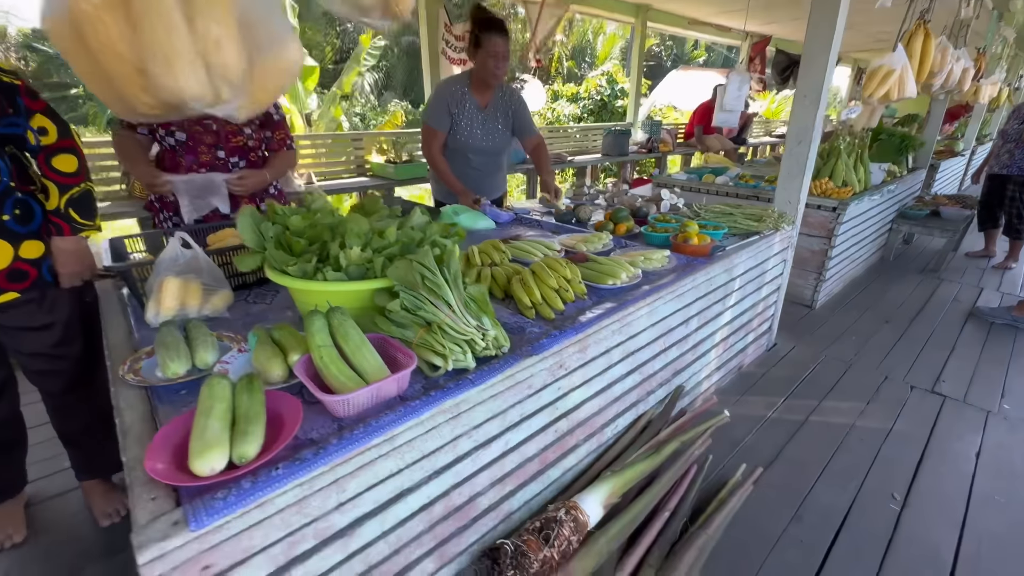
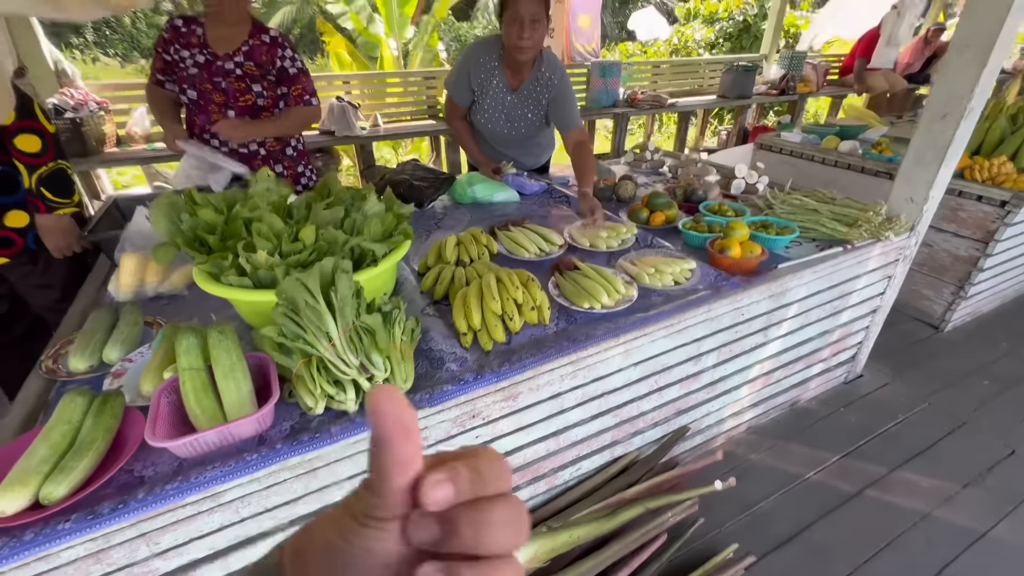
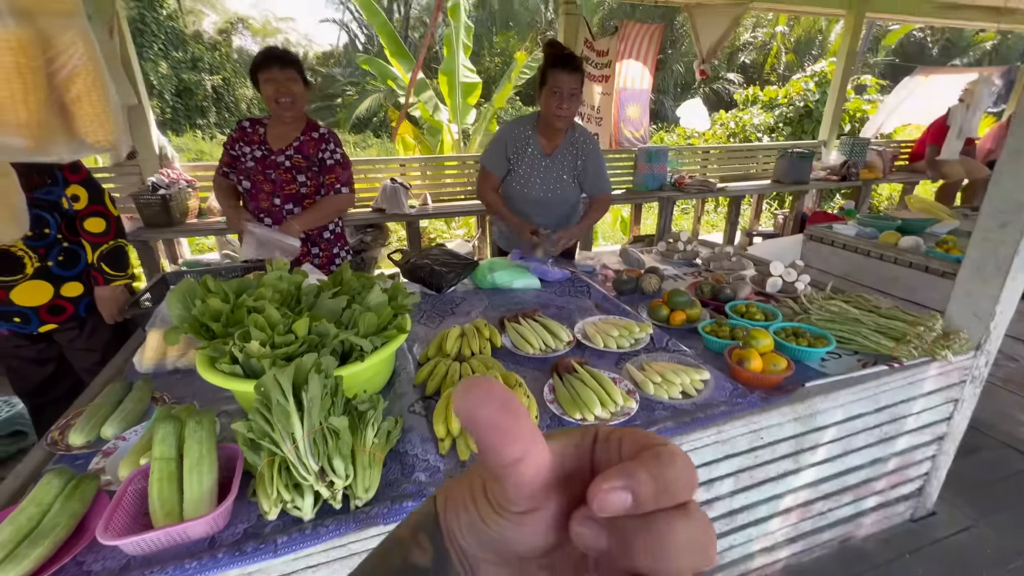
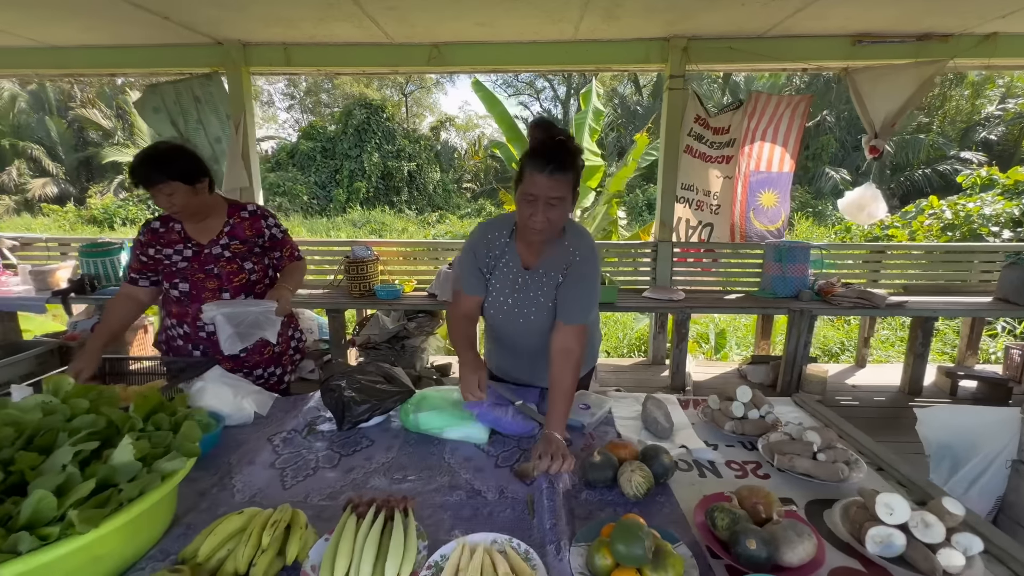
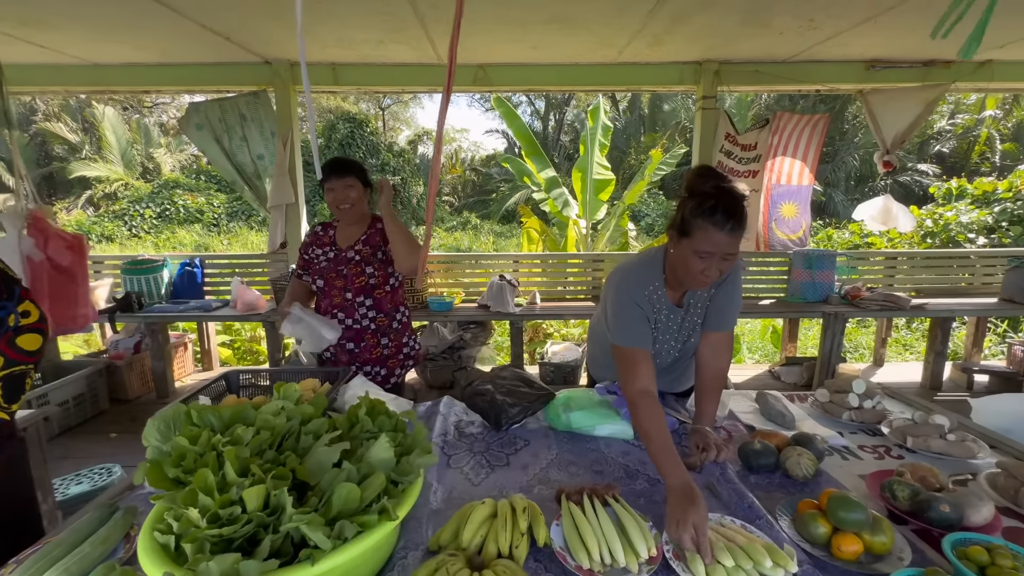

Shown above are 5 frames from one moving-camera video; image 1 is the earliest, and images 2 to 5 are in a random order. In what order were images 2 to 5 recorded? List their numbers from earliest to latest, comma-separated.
2, 3, 5, 4
